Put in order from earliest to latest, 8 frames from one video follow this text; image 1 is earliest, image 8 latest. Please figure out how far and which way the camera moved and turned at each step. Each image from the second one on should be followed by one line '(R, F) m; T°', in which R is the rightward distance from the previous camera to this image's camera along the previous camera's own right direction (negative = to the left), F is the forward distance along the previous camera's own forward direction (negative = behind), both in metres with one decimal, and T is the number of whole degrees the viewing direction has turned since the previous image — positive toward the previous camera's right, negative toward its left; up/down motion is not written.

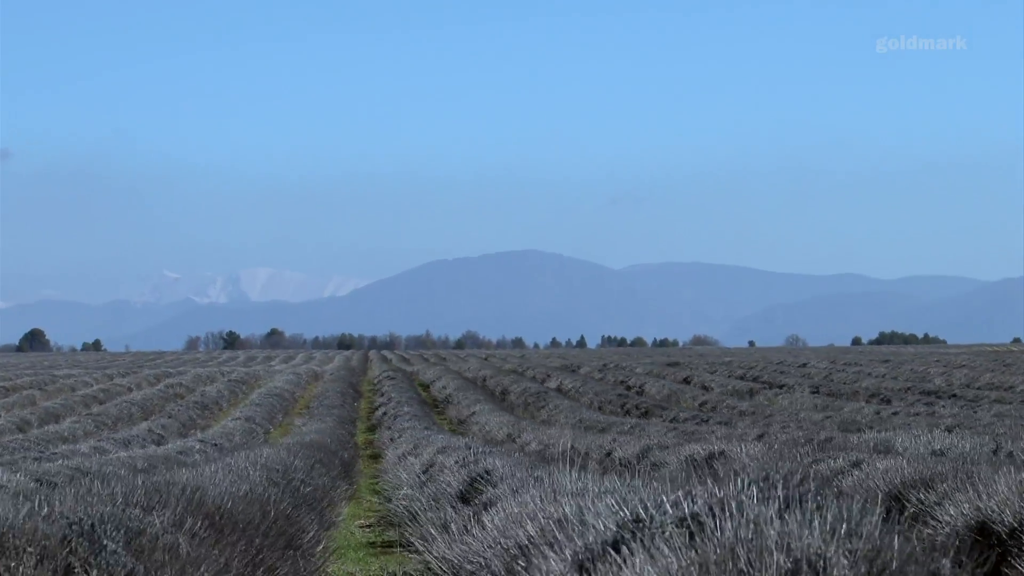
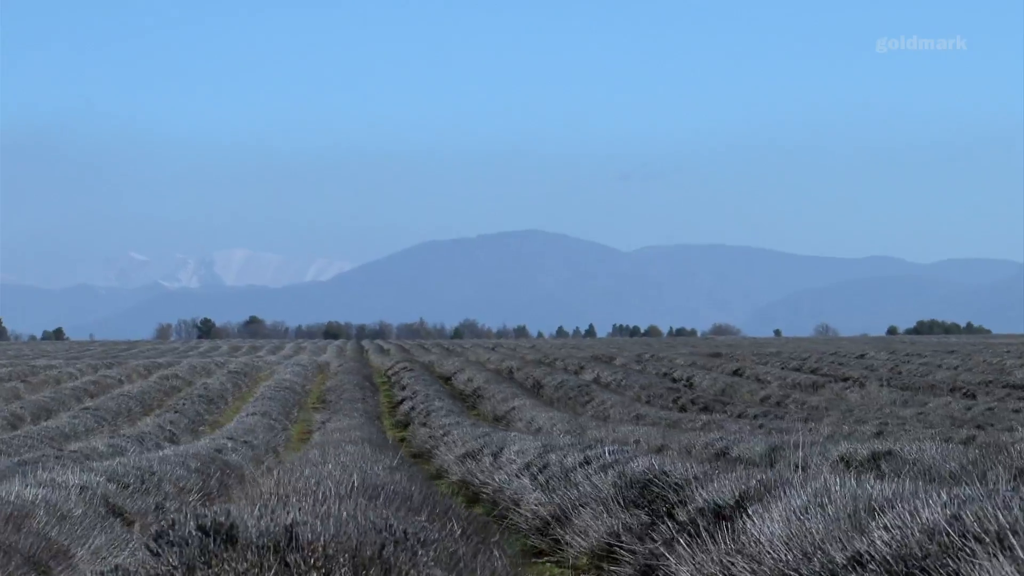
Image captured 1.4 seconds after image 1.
(-2.9, +2.6) m; +4°
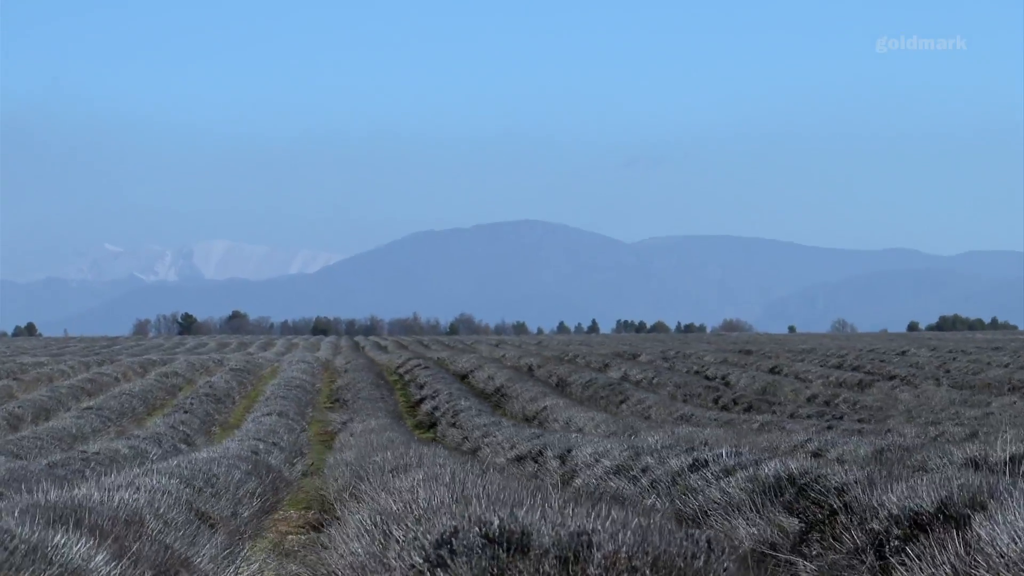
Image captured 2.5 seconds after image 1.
(-2.0, +1.6) m; +3°
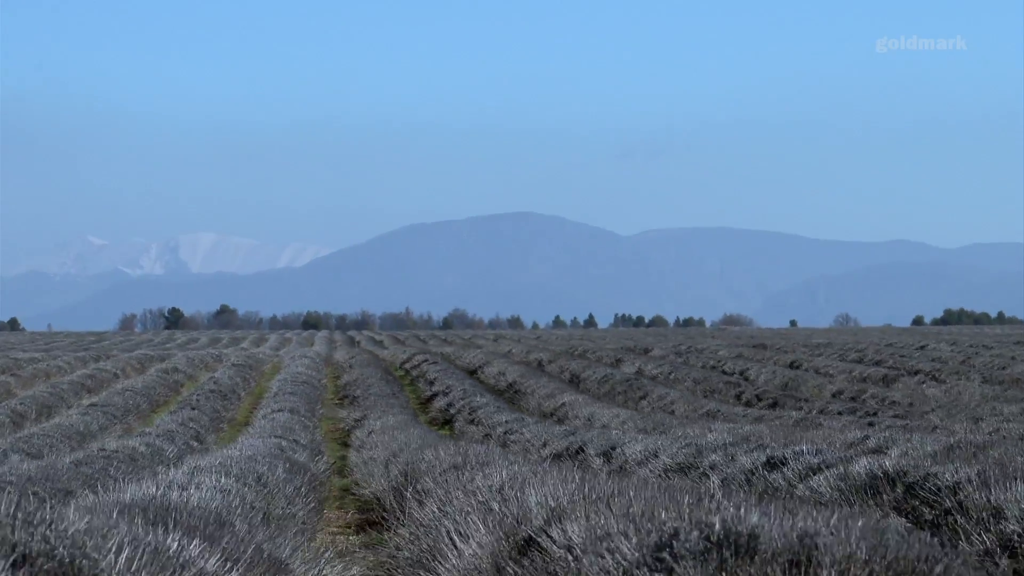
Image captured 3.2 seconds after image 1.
(-1.3, +0.8) m; +2°
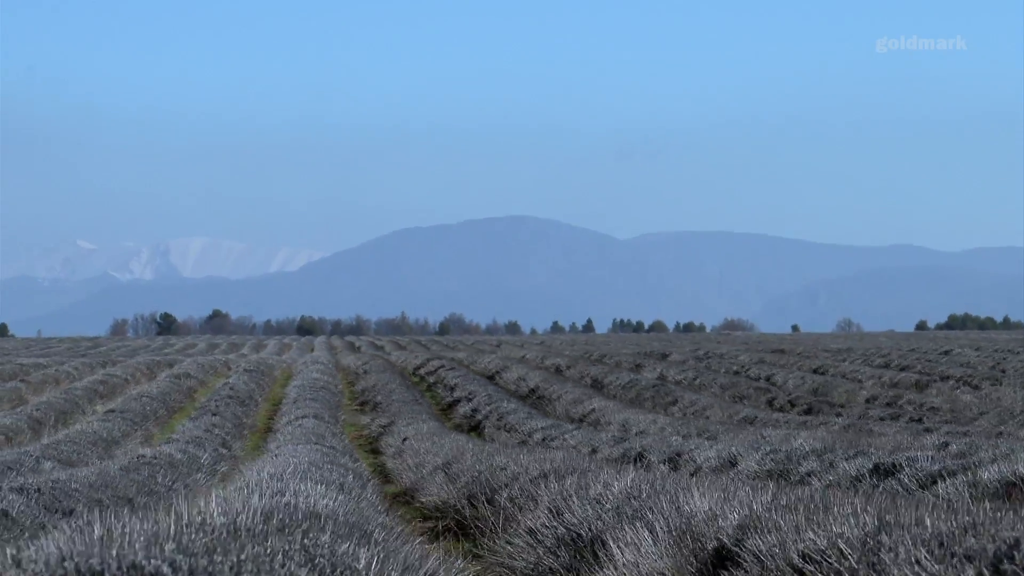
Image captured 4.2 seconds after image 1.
(-1.7, +0.6) m; +2°
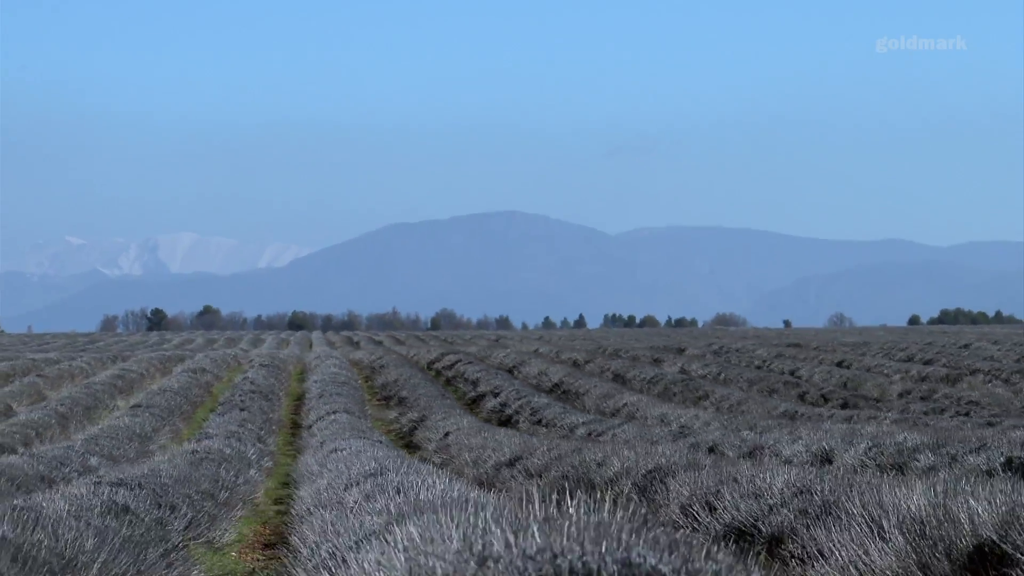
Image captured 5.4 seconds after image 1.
(-2.2, +0.5) m; +3°
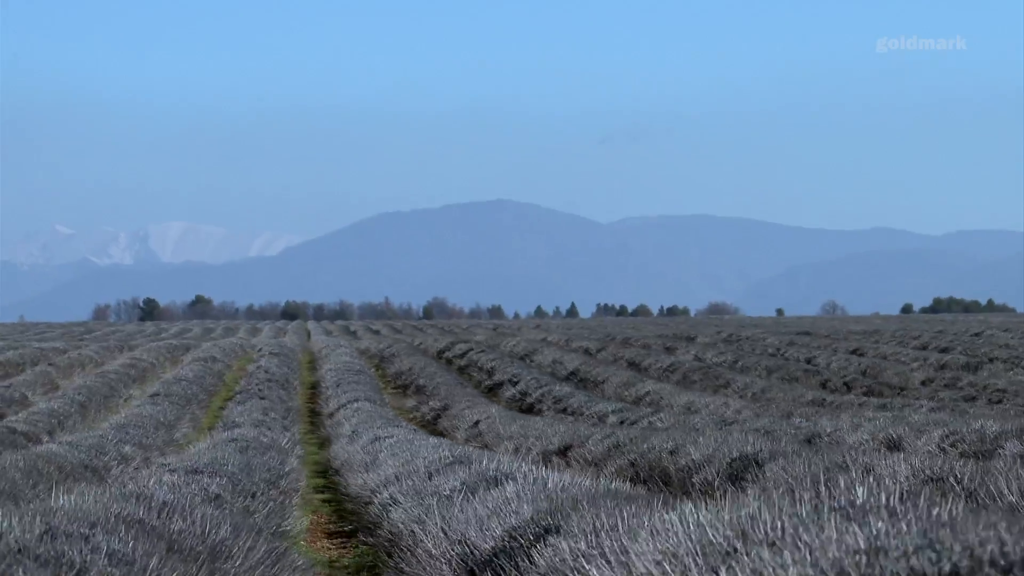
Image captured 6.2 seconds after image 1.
(-1.6, +0.5) m; +2°
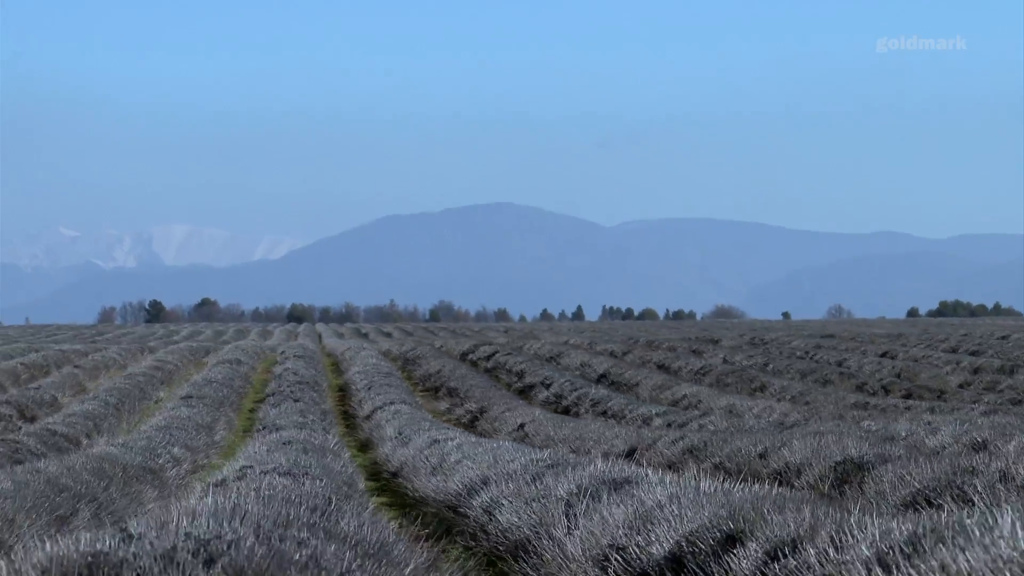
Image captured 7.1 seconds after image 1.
(-1.5, +0.5) m; +2°
